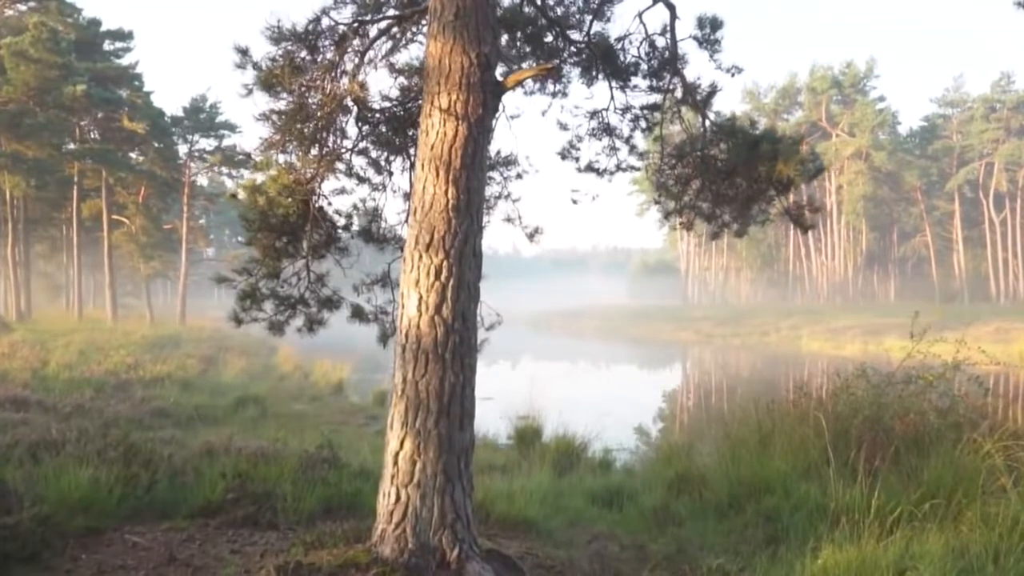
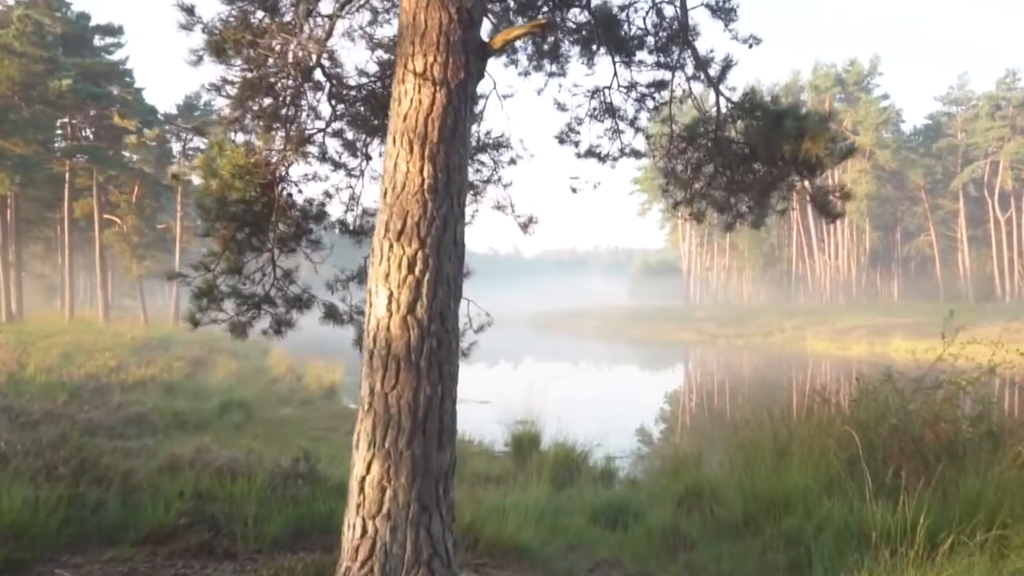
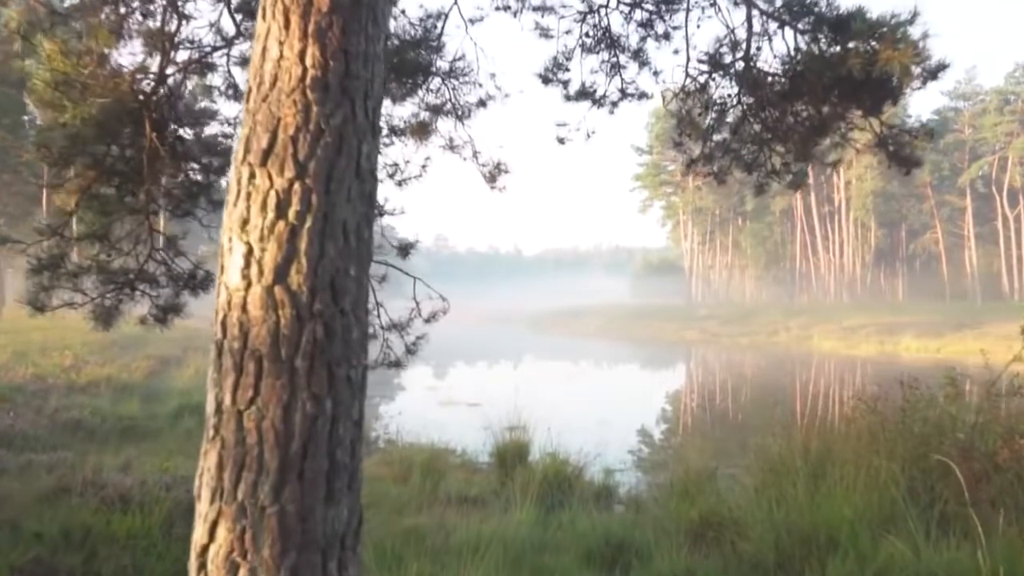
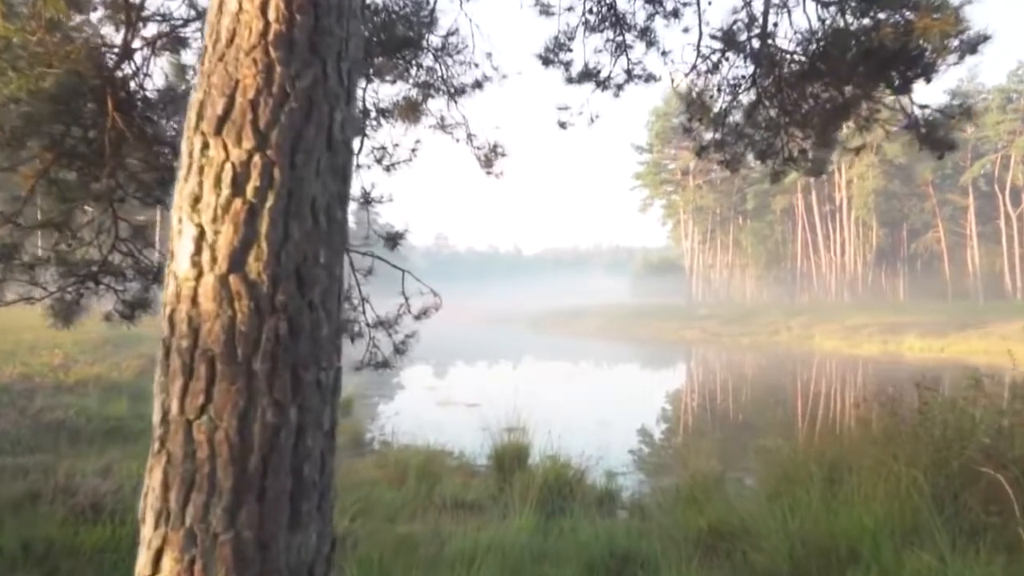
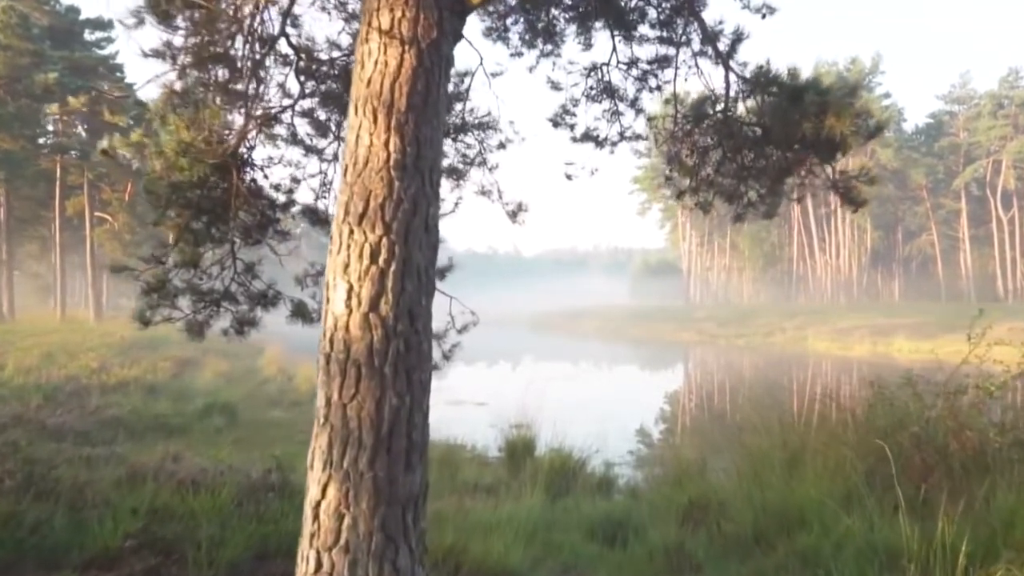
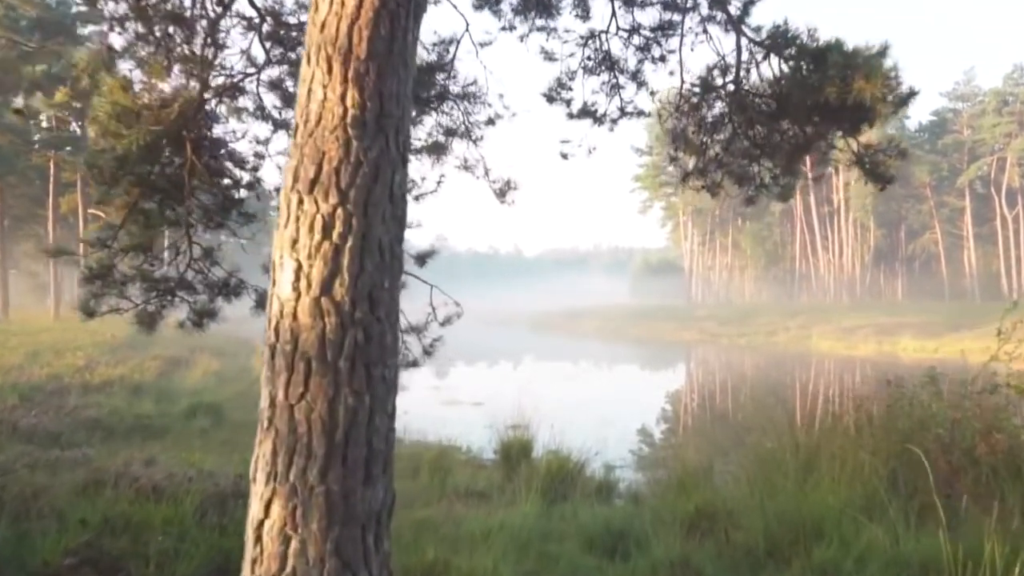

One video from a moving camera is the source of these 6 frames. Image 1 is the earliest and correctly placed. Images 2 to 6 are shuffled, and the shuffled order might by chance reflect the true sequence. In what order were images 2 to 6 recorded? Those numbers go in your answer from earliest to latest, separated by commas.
2, 5, 6, 3, 4
